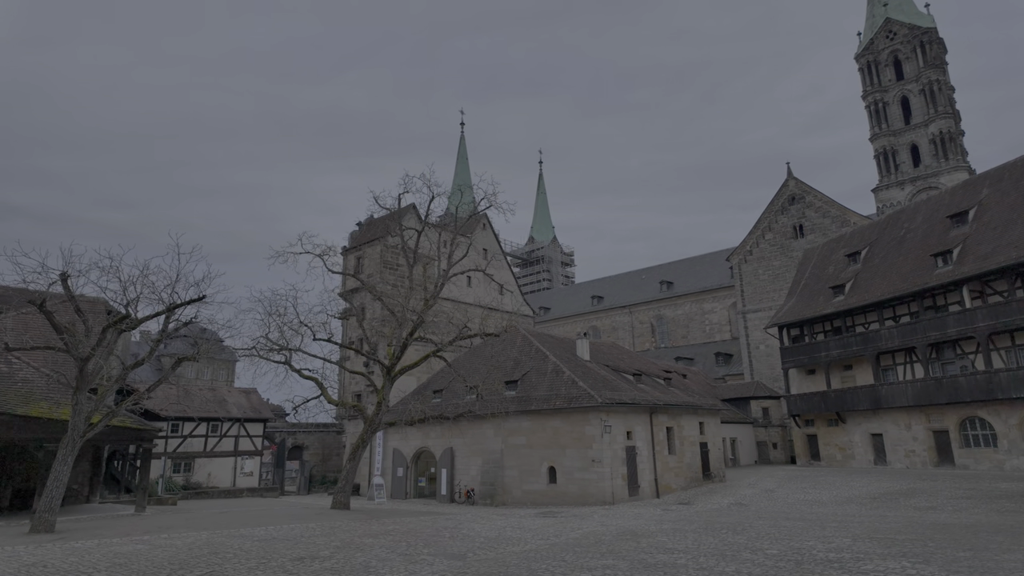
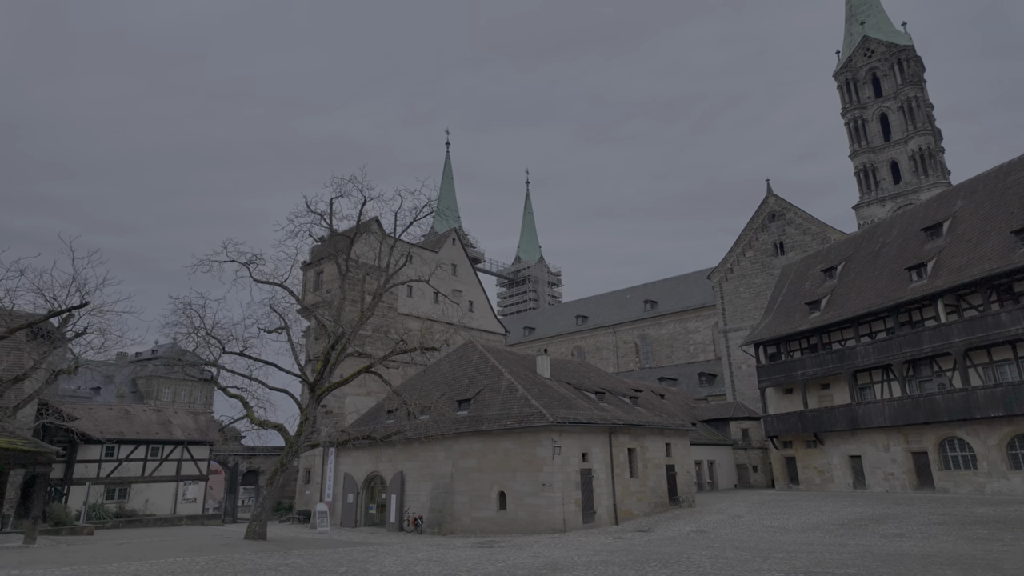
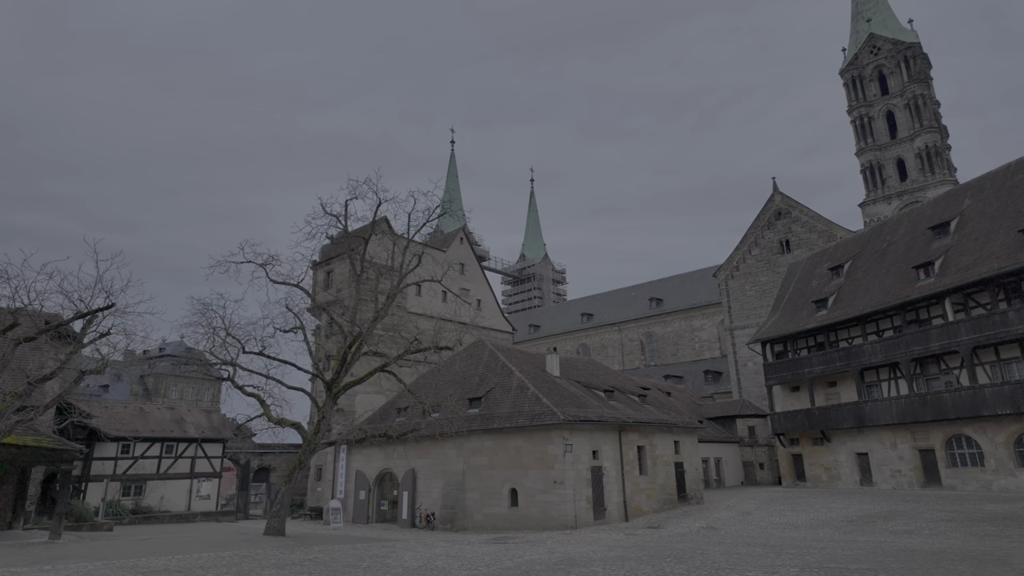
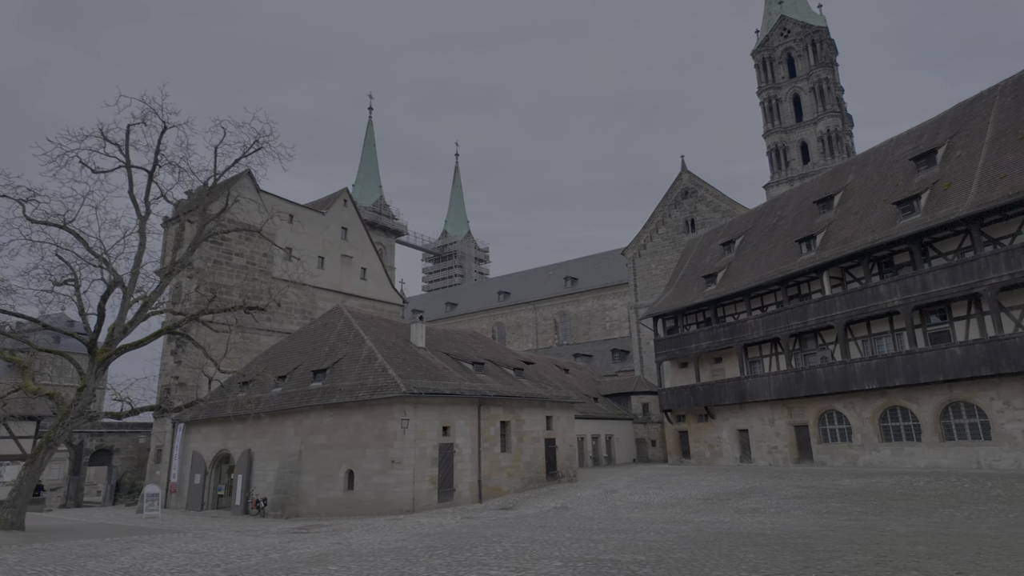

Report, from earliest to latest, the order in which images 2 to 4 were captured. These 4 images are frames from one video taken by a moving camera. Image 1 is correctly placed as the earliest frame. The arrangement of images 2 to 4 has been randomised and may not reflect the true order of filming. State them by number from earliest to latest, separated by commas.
3, 2, 4
